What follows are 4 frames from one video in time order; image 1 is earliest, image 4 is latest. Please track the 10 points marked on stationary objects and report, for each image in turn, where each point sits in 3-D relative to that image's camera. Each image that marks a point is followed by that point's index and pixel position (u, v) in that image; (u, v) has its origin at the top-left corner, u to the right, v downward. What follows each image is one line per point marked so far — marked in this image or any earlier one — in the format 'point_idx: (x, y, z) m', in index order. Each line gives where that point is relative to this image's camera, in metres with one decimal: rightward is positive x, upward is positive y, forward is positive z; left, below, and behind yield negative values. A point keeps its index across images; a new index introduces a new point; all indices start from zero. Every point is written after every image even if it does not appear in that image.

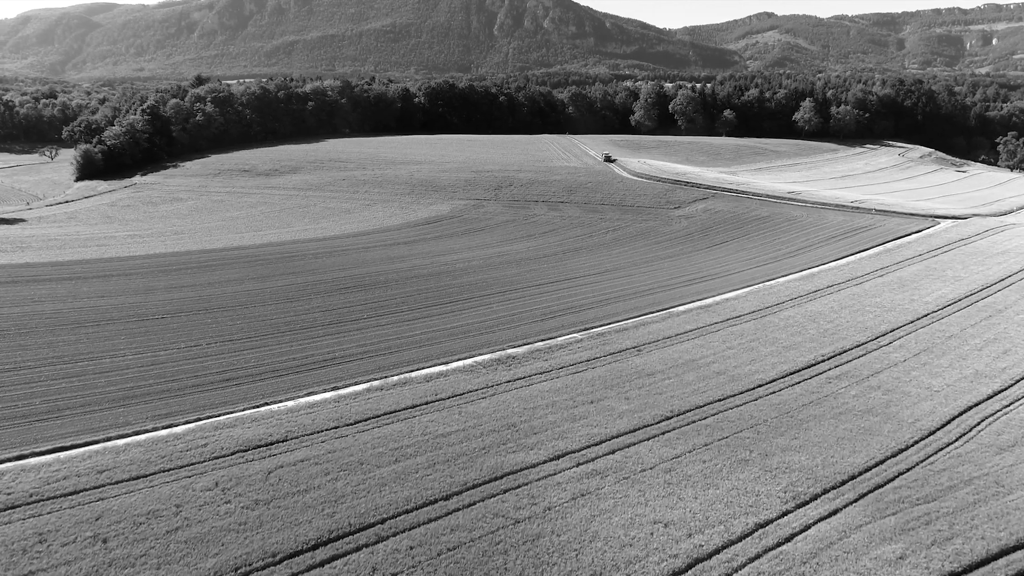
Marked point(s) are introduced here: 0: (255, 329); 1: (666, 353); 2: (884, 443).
0: (-8.7, -1.4, +19.7) m
1: (+4.7, -2.0, +17.6) m
2: (+8.6, -3.6, +13.5) m
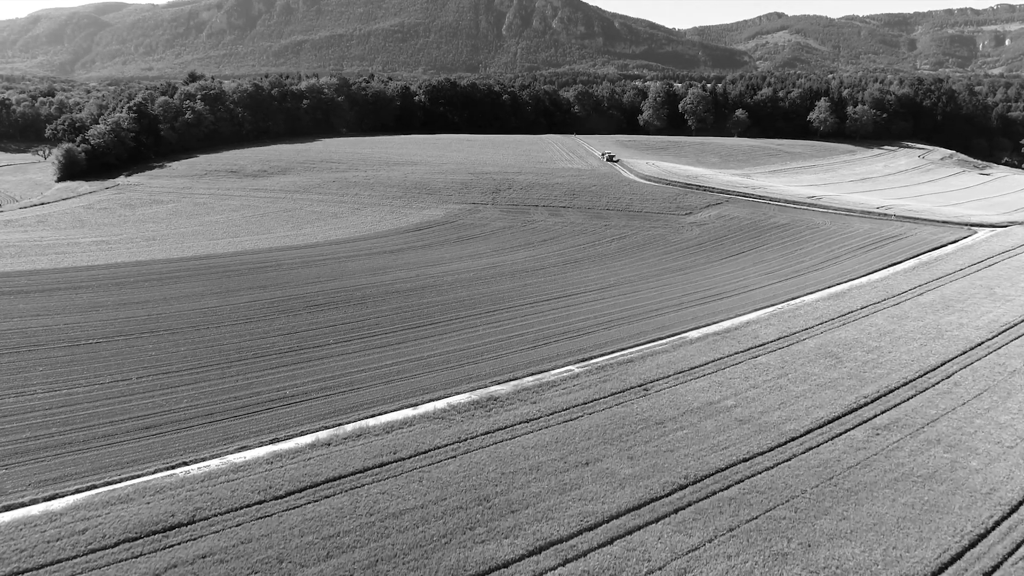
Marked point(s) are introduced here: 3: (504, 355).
0: (-9.1, -2.0, +17.0) m
1: (+4.2, -2.7, +14.8) m
2: (+8.1, -4.3, +10.6) m
3: (-0.2, -2.0, +17.5) m
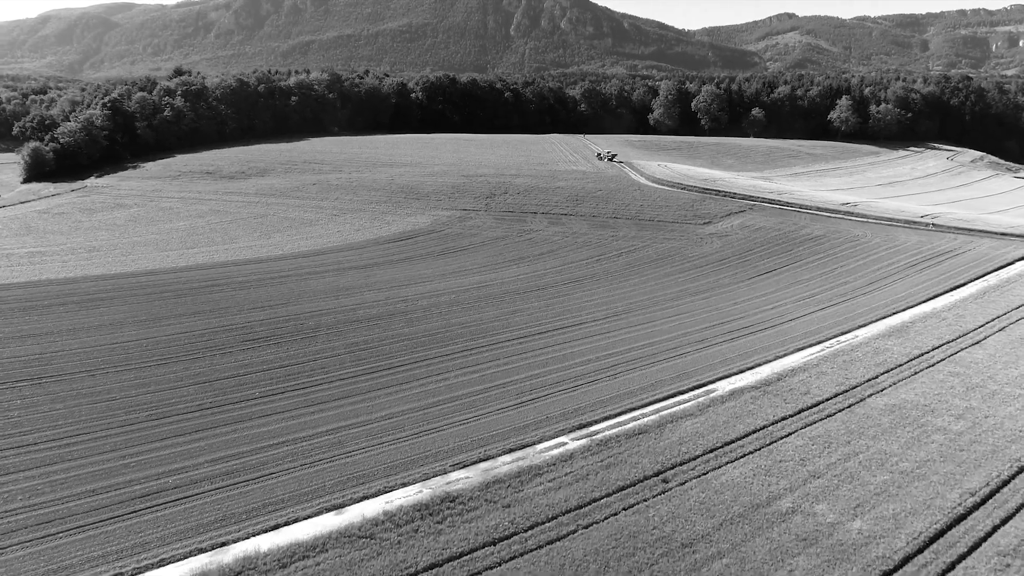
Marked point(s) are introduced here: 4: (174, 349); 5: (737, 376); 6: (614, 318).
0: (-9.7, -2.9, +12.9) m
1: (+3.6, -3.7, +10.6) m
2: (+7.4, -5.3, +6.3) m
3: (-0.8, -3.0, +13.3) m
4: (-9.8, -1.8, +16.9) m
5: (+6.0, -2.3, +15.7) m
6: (+3.4, -1.0, +19.6) m
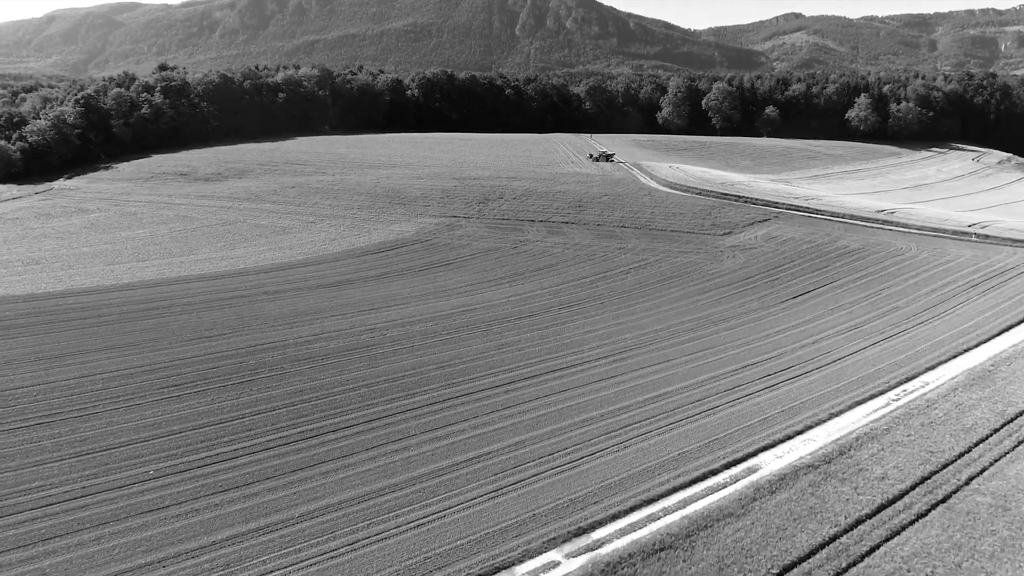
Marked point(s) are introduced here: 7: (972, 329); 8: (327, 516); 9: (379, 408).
0: (-10.2, -3.7, +9.5) m
1: (+3.2, -4.5, +7.0) m
2: (+6.9, -6.2, +2.7) m
3: (-1.3, -3.8, +9.7) m
4: (-10.2, -2.6, +13.4) m
5: (+5.6, -3.2, +12.0) m
6: (+3.0, -1.9, +16.0) m
7: (+14.0, -1.3, +17.7) m
8: (-3.1, -3.8, +9.7) m
9: (-3.0, -2.7, +13.2) m
